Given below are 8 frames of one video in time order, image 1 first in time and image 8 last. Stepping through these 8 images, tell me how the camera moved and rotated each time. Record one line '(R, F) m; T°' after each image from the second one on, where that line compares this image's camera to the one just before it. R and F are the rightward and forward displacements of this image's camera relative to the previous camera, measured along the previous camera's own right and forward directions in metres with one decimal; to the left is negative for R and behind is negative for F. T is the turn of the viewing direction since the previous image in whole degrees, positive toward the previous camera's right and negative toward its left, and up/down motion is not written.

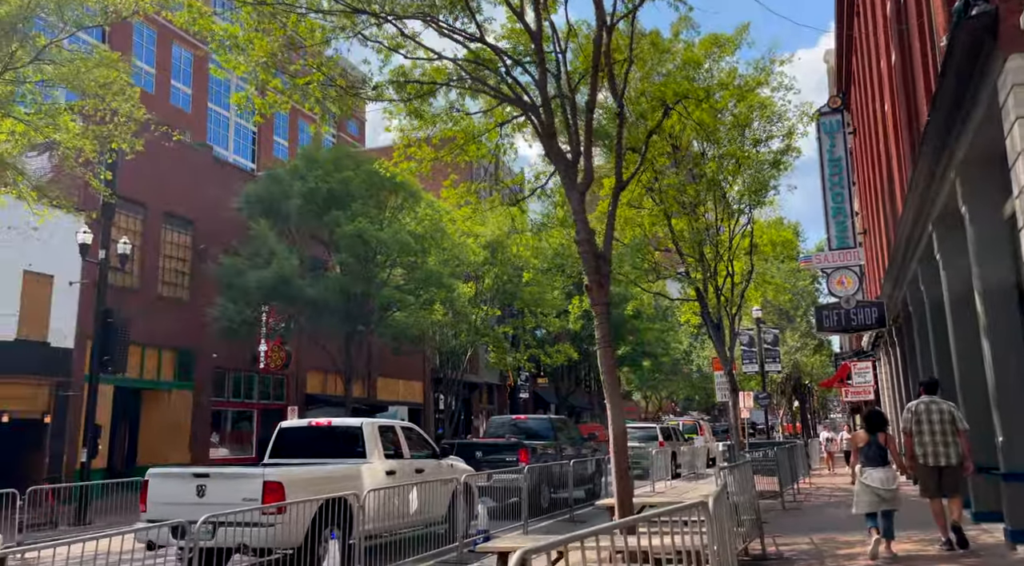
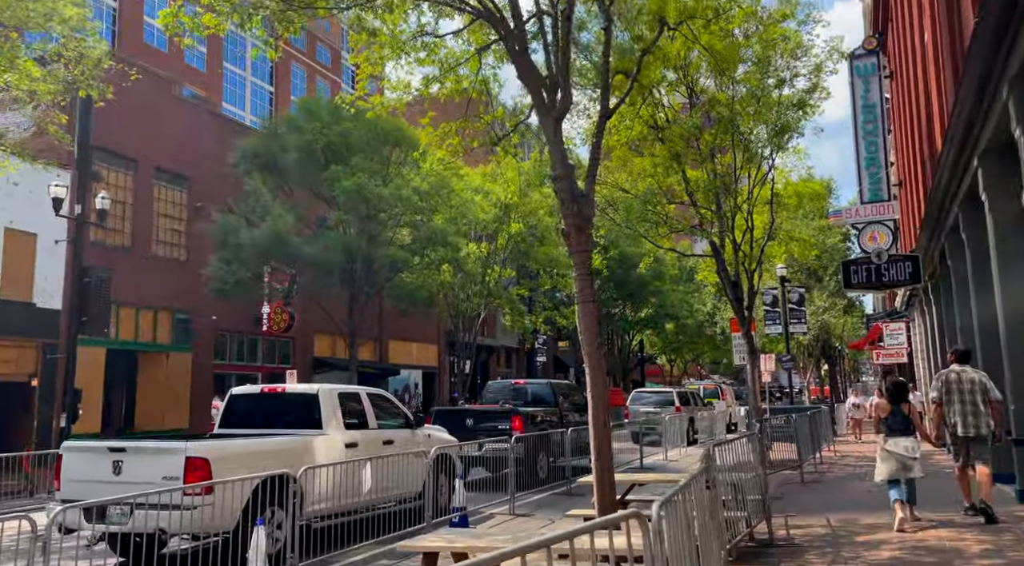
(+0.6, +1.3) m; -2°
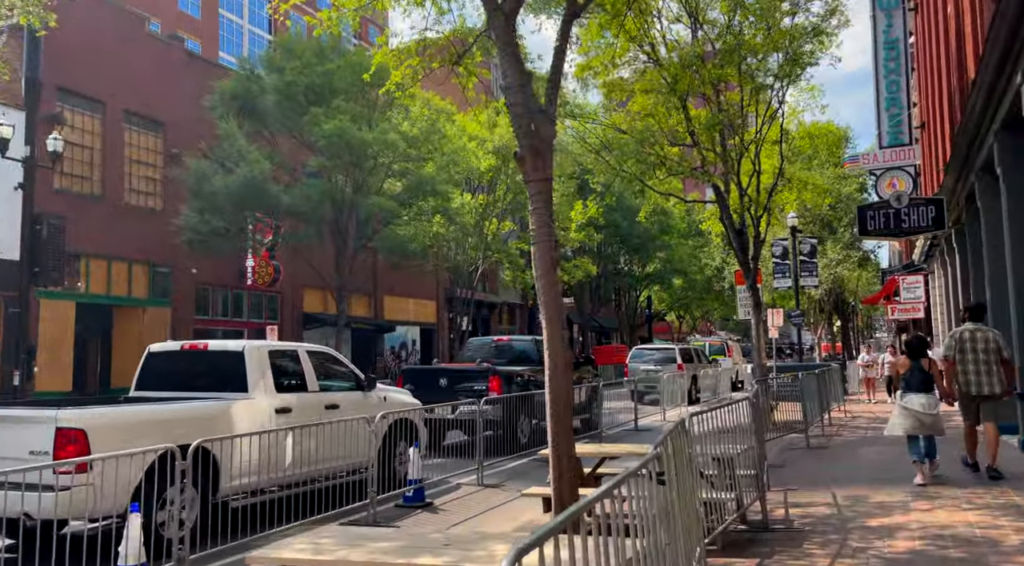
(+0.5, +1.3) m; -1°
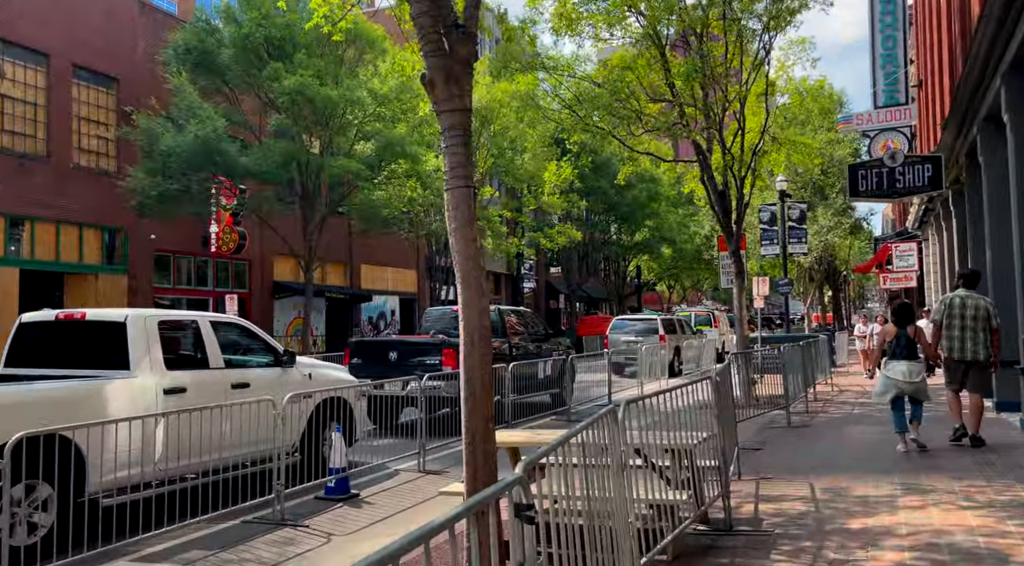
(+0.5, +1.1) m; 0°
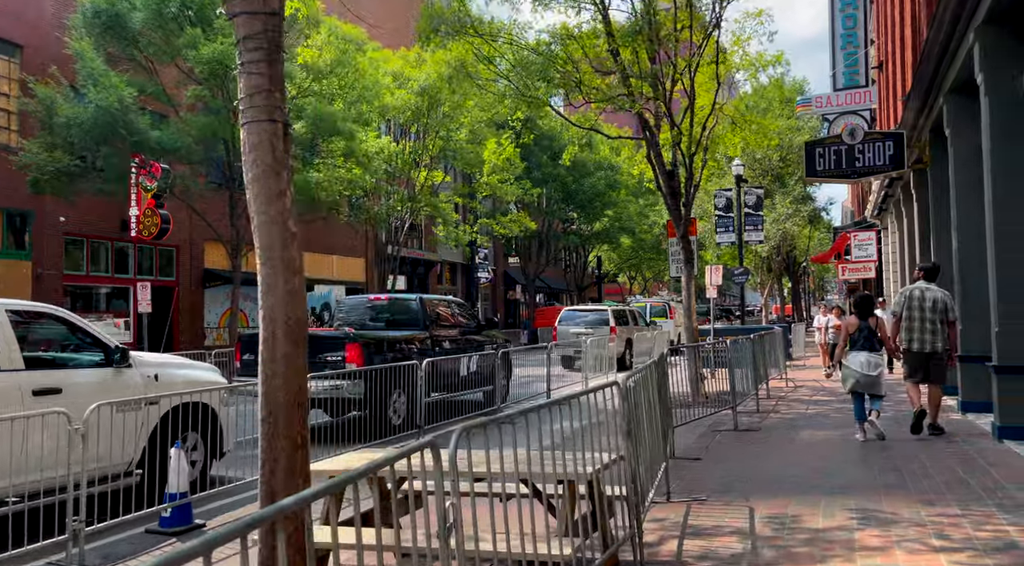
(+0.6, +1.3) m; +2°
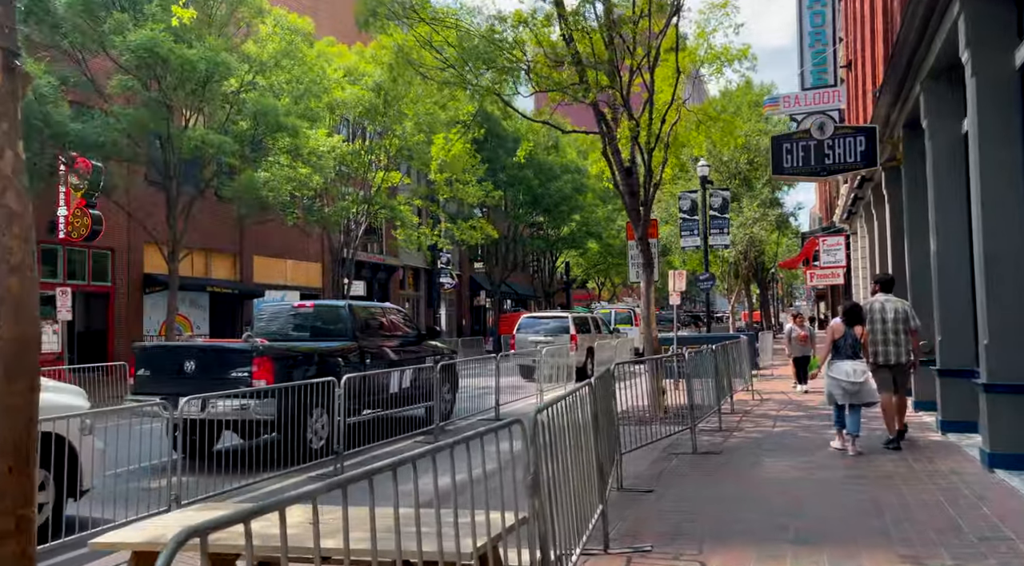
(+0.4, +1.1) m; +2°
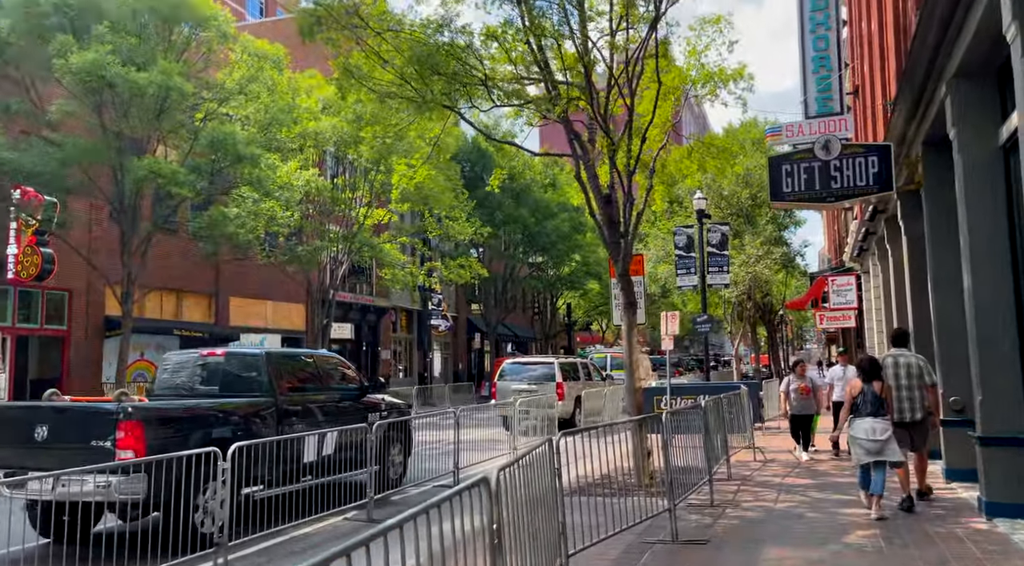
(+0.6, +1.7) m; -1°
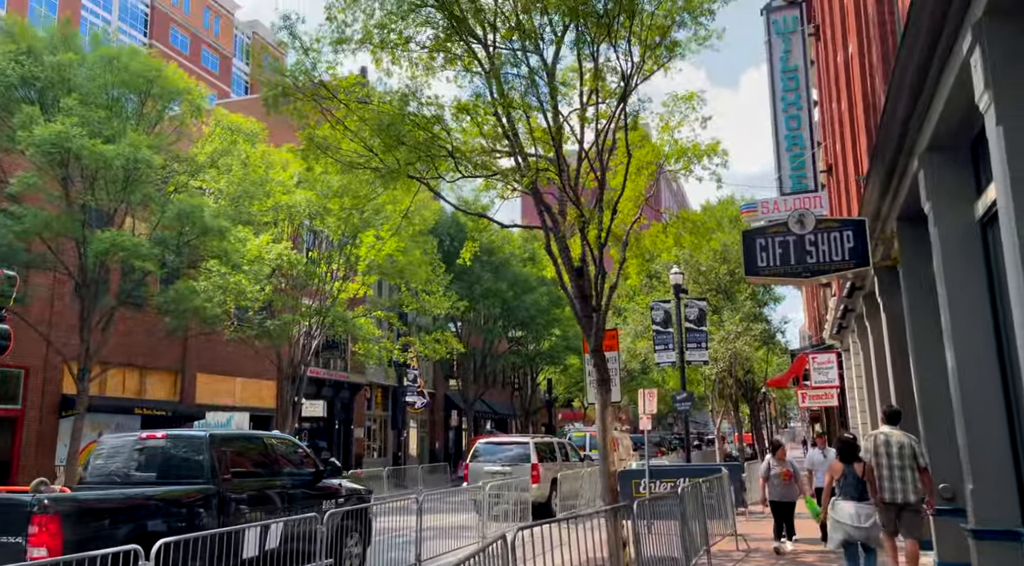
(+0.2, +0.5) m; +1°
